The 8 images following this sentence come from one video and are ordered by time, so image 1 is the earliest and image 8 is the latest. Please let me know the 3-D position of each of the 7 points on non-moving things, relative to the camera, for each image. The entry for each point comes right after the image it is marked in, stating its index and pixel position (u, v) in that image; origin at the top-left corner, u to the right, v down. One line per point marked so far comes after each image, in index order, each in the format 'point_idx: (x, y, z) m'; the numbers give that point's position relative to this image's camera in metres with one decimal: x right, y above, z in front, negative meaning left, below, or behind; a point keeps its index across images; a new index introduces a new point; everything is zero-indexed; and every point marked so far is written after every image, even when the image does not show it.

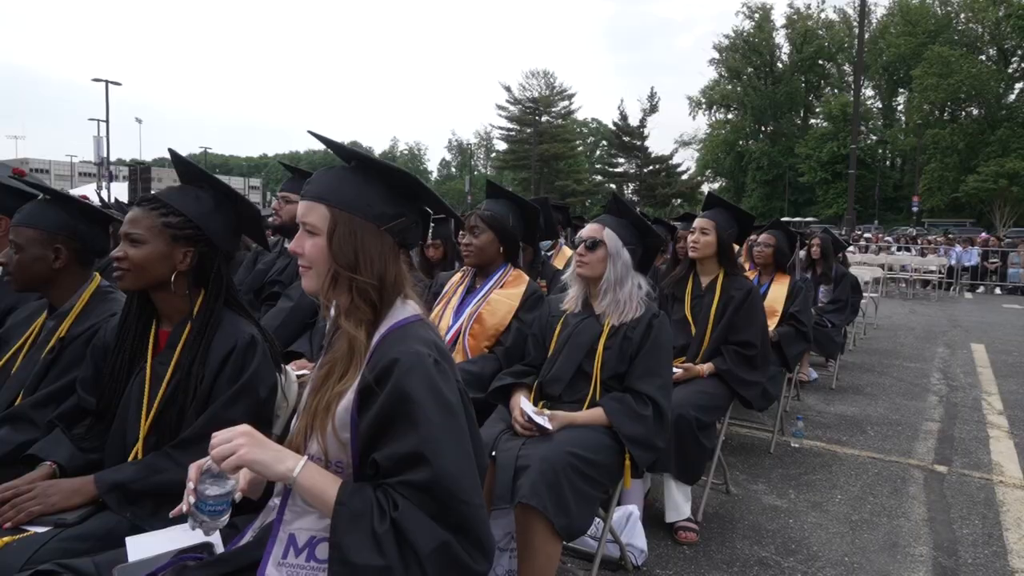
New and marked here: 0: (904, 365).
0: (+6.0, -1.2, +10.9) m
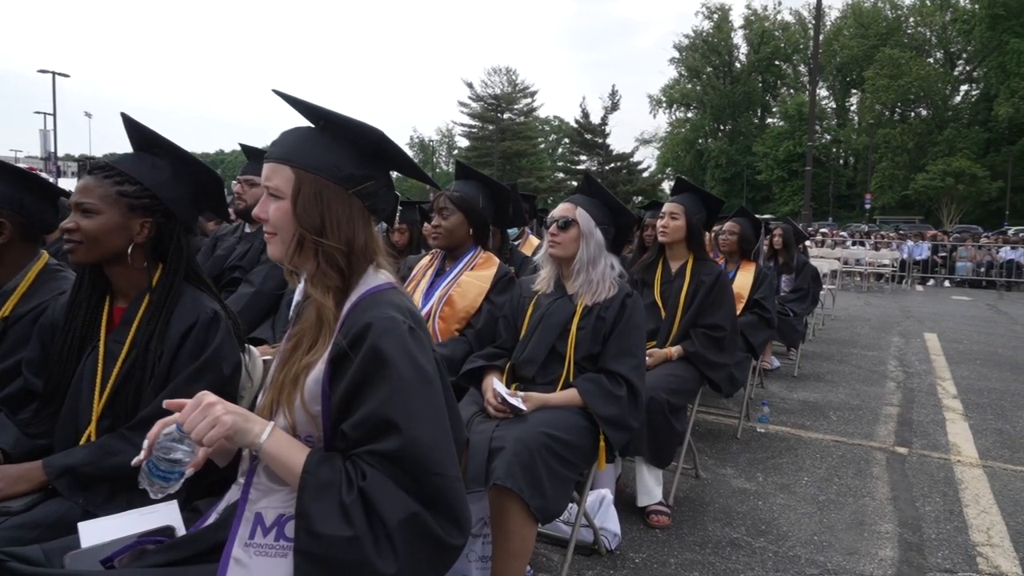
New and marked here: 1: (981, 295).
0: (+5.4, -1.0, +11.1) m
1: (+12.1, -0.2, +18.5) m
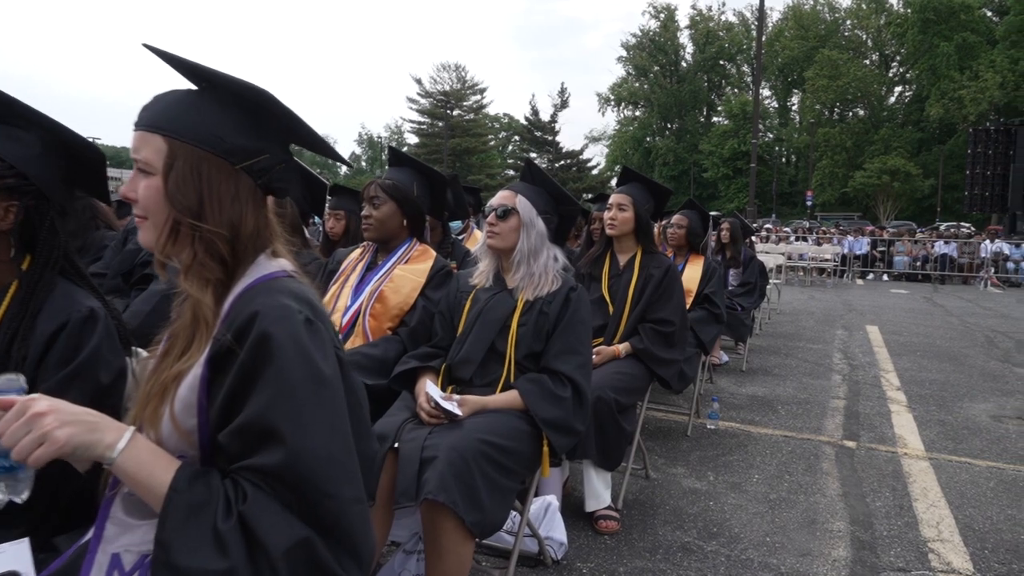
0: (+4.6, -0.9, +11.2) m
1: (+10.7, 0.0, +19.0) m
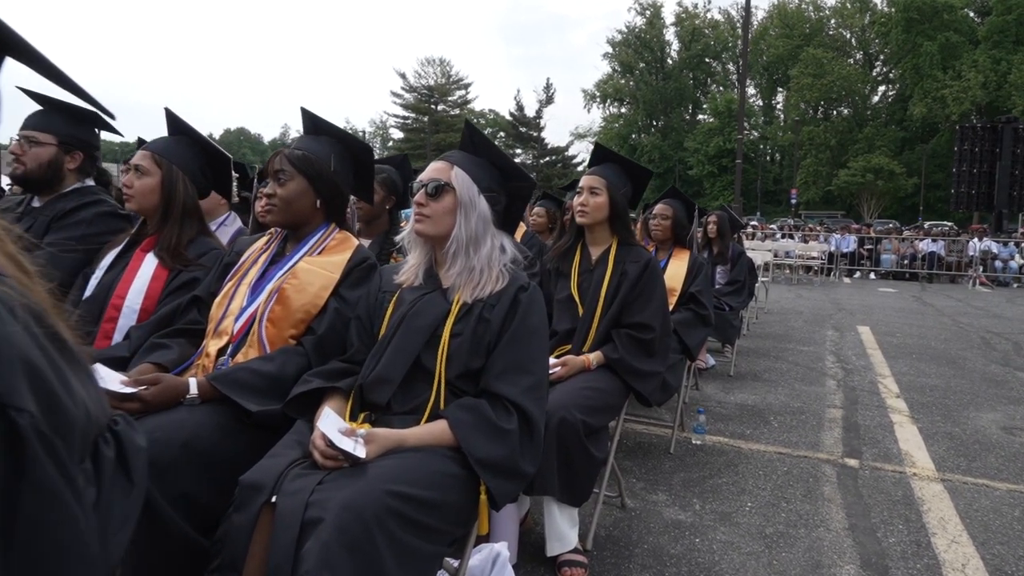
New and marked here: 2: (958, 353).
0: (+4.2, -0.9, +10.5) m
1: (+10.2, +0.1, +18.4) m
2: (+6.6, -1.0, +10.6) m
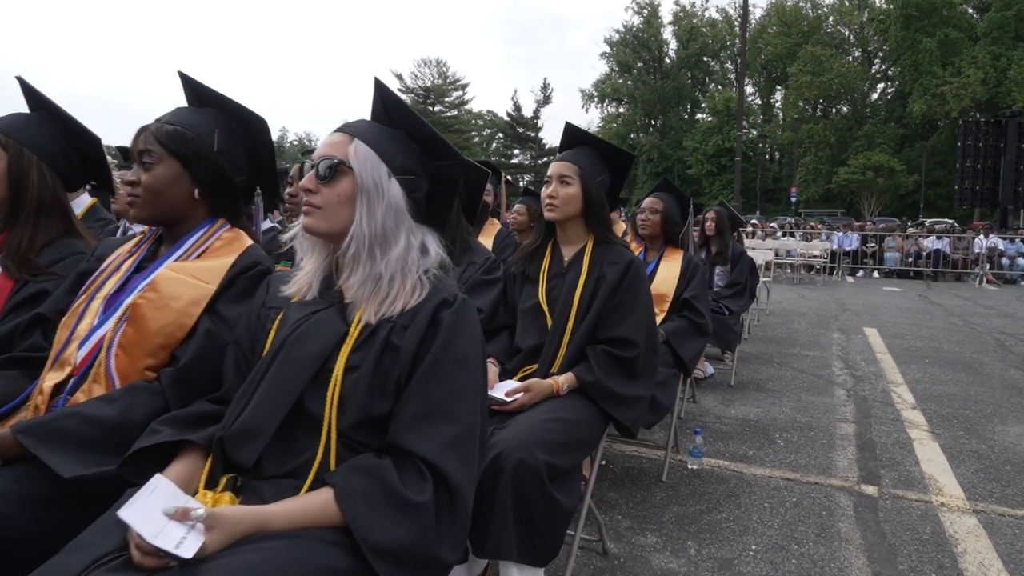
0: (+4.0, -0.9, +9.9) m
1: (+10.0, +0.1, +17.8) m
2: (+6.4, -1.0, +9.9) m
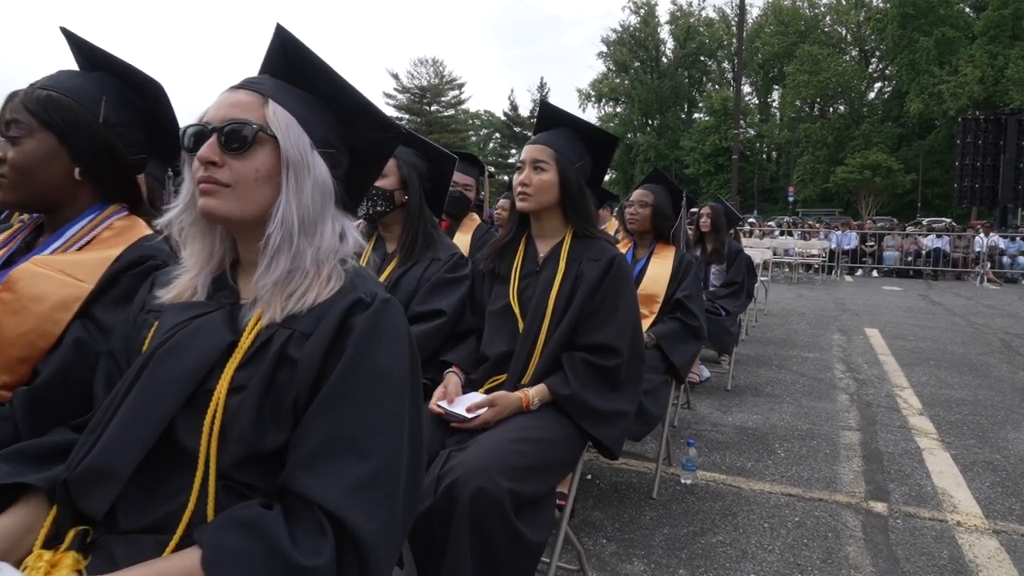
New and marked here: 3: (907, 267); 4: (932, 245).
0: (+3.8, -0.9, +9.5) m
1: (+9.8, +0.1, +17.4) m
2: (+6.3, -1.0, +9.6) m
3: (+10.4, +0.6, +18.6) m
4: (+10.9, +1.1, +18.4) m
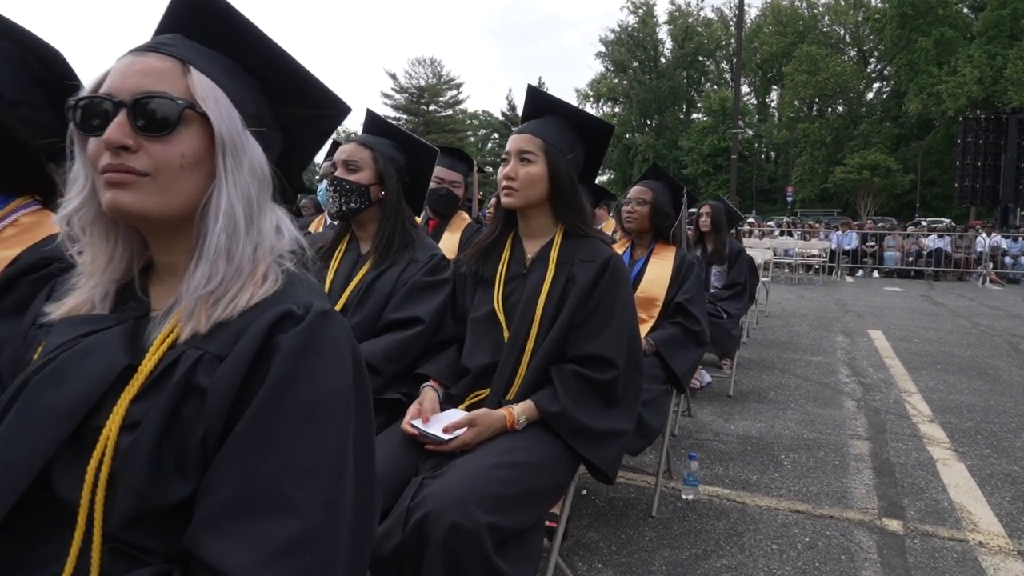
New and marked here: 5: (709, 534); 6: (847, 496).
0: (+3.8, -0.9, +9.2) m
1: (+9.7, +0.1, +17.1) m
2: (+6.2, -1.0, +9.3) m
3: (+10.3, +0.5, +18.4) m
4: (+10.8, +1.1, +18.1) m
5: (+1.1, -1.4, +3.9) m
6: (+2.1, -1.3, +4.5) m
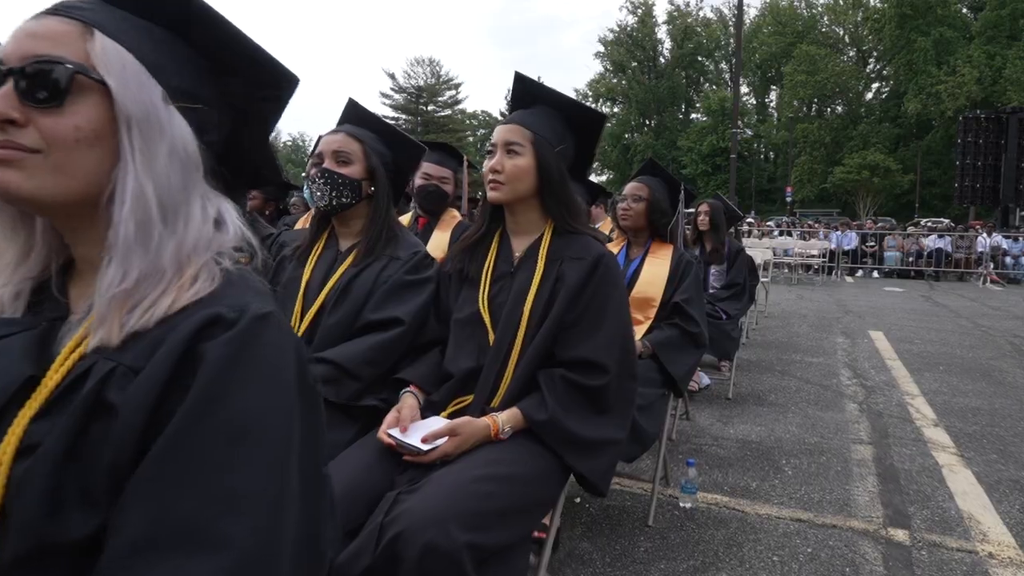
0: (+3.7, -0.9, +9.0) m
1: (+9.6, +0.1, +17.0) m
2: (+6.1, -1.0, +9.1) m
3: (+10.2, +0.5, +18.2) m
4: (+10.7, +1.1, +18.0) m
5: (+1.0, -1.4, +3.8) m
6: (+2.1, -1.3, +4.3) m
